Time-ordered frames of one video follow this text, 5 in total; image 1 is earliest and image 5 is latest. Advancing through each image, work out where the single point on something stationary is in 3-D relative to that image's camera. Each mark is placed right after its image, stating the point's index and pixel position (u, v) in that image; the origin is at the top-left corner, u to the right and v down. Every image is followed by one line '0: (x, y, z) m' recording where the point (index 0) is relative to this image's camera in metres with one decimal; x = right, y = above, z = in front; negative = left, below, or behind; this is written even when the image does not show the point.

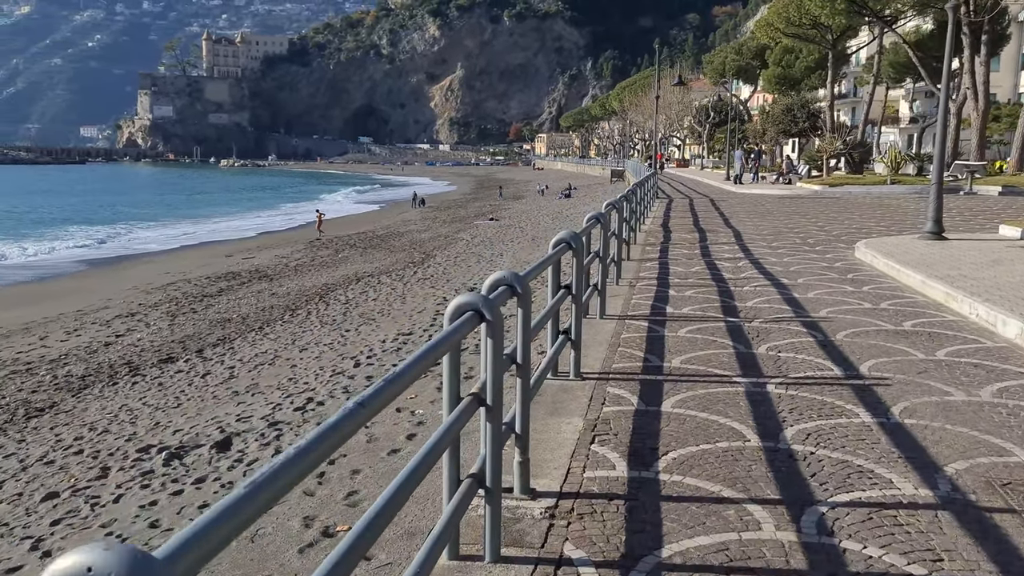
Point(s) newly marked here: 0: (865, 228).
0: (+5.6, +1.0, +12.6) m
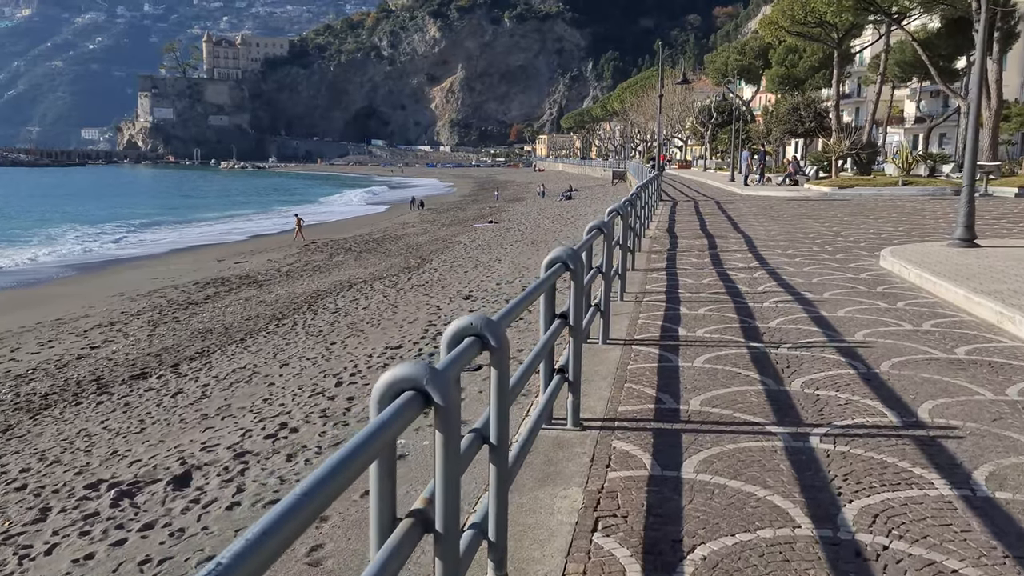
0: (+5.6, +0.8, +11.9) m
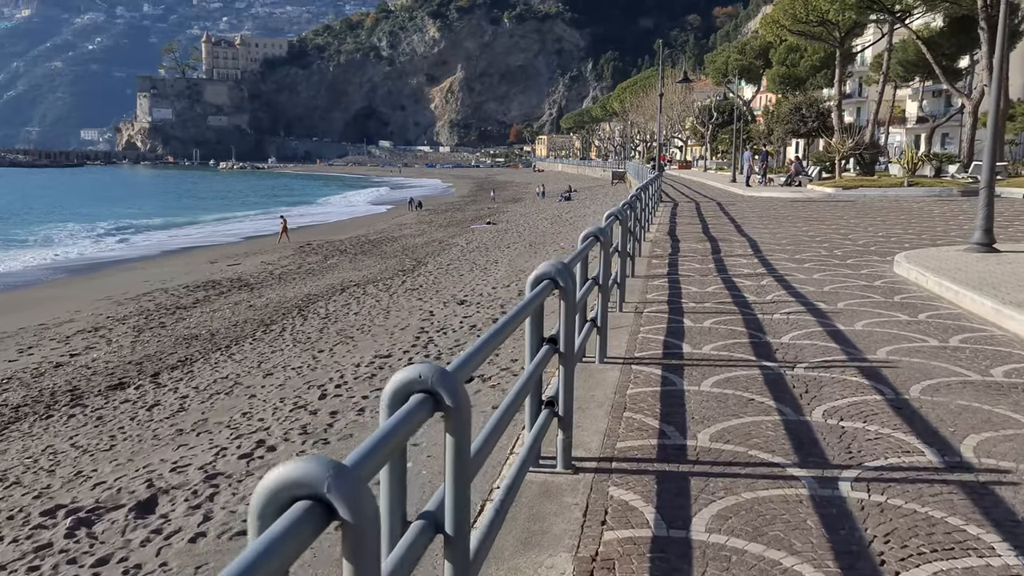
0: (+5.5, +0.8, +11.5) m
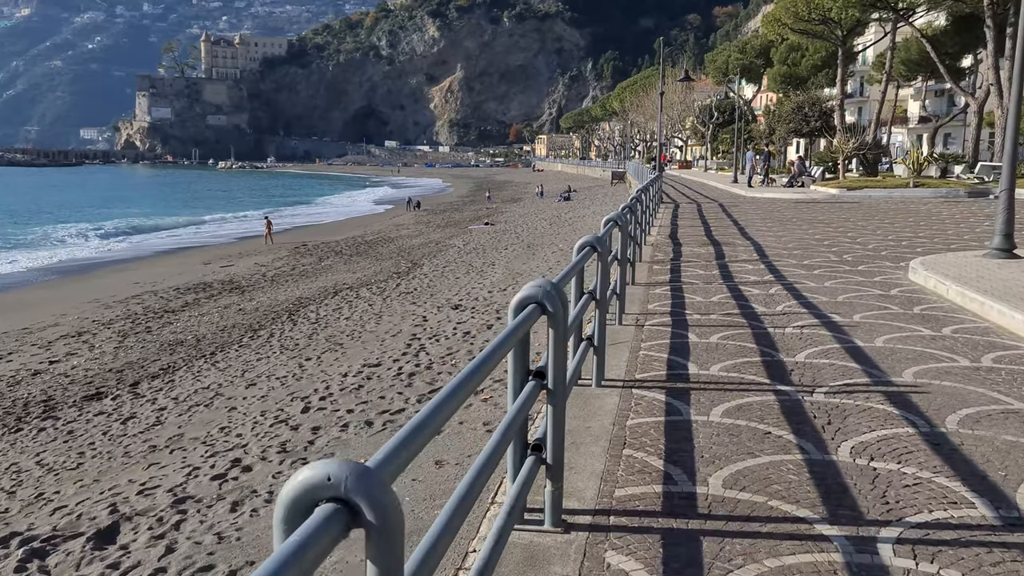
0: (+5.4, +0.7, +11.0) m
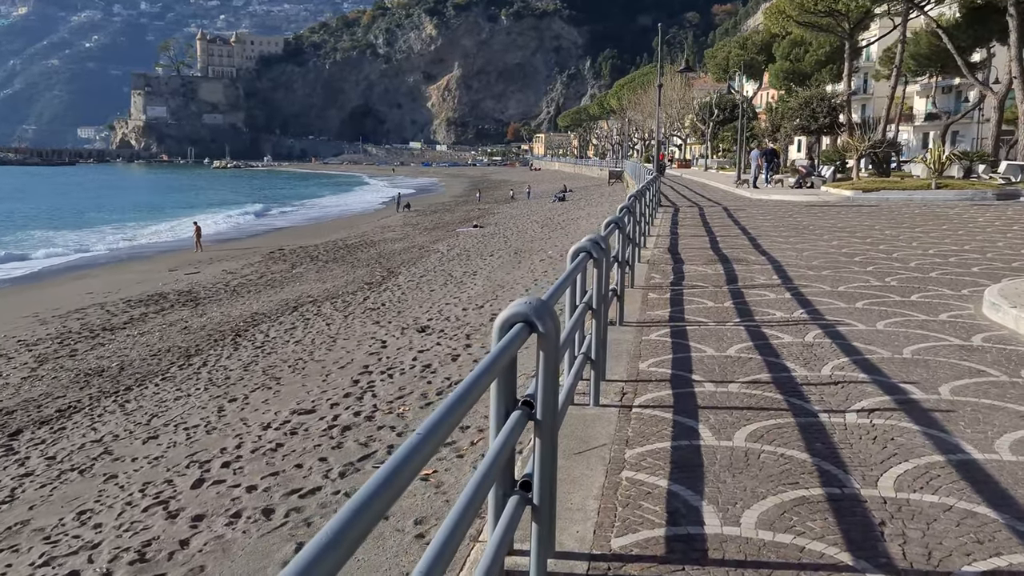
0: (+5.1, +0.4, +9.2) m
